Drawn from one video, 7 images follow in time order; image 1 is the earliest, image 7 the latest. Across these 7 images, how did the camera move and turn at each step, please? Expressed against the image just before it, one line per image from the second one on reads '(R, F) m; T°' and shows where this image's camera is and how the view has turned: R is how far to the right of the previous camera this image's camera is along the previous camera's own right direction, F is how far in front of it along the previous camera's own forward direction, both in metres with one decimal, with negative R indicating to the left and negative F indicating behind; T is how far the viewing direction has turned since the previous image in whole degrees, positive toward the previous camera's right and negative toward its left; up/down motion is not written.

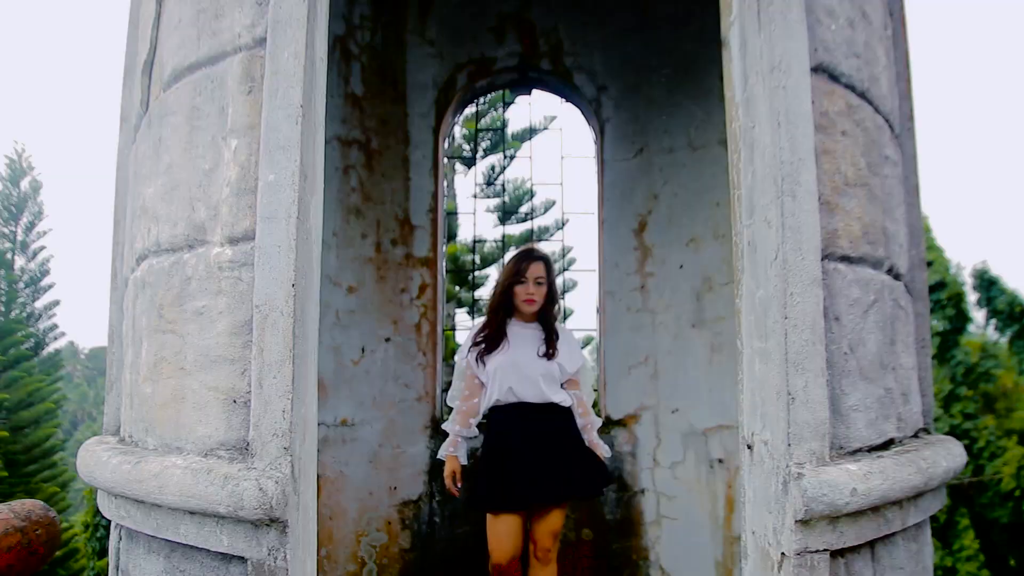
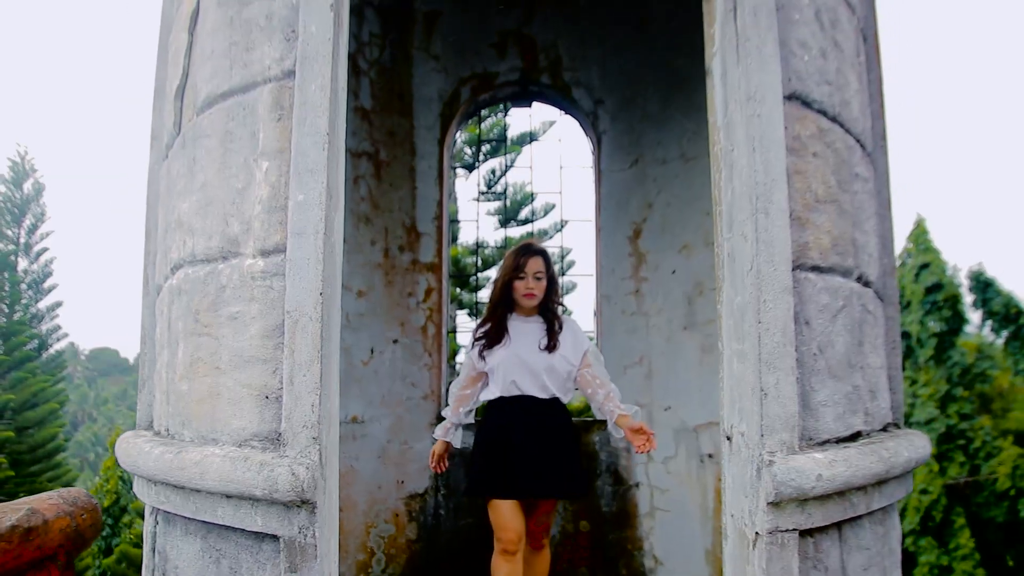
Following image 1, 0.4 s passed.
(0.0, -0.2) m; 0°
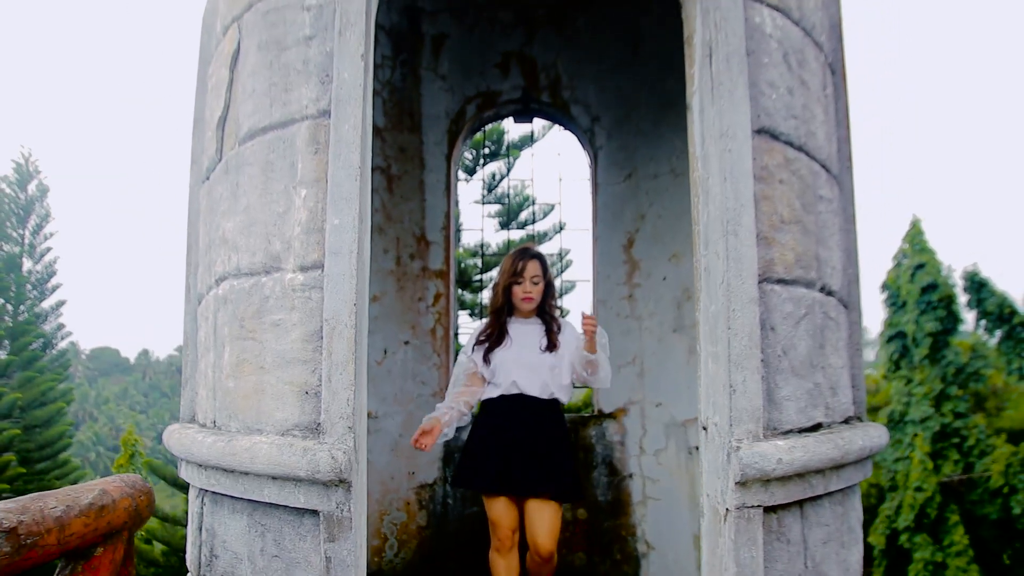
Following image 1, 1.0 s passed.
(0.0, -0.3) m; 0°
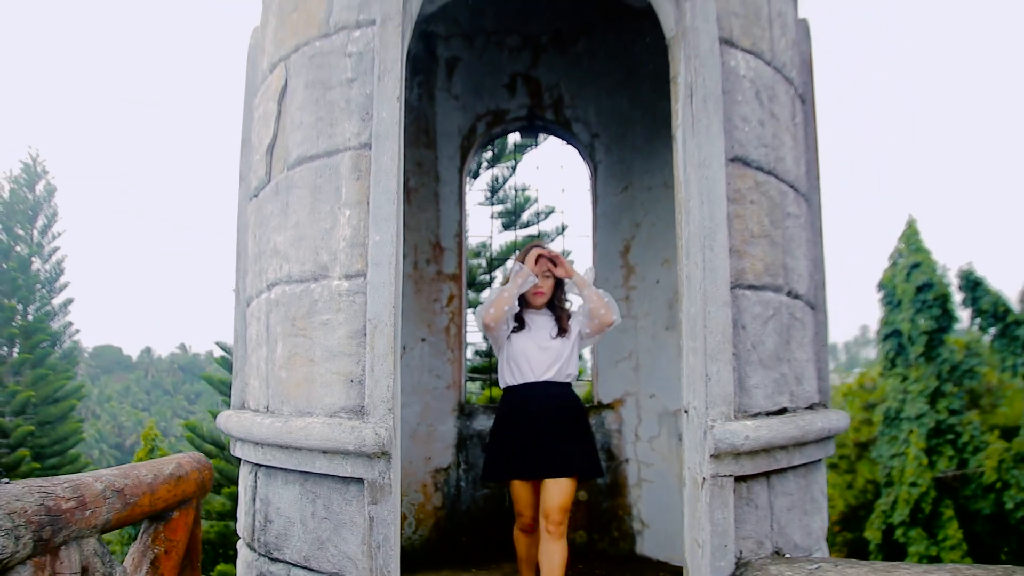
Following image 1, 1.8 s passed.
(0.0, -0.4) m; 0°
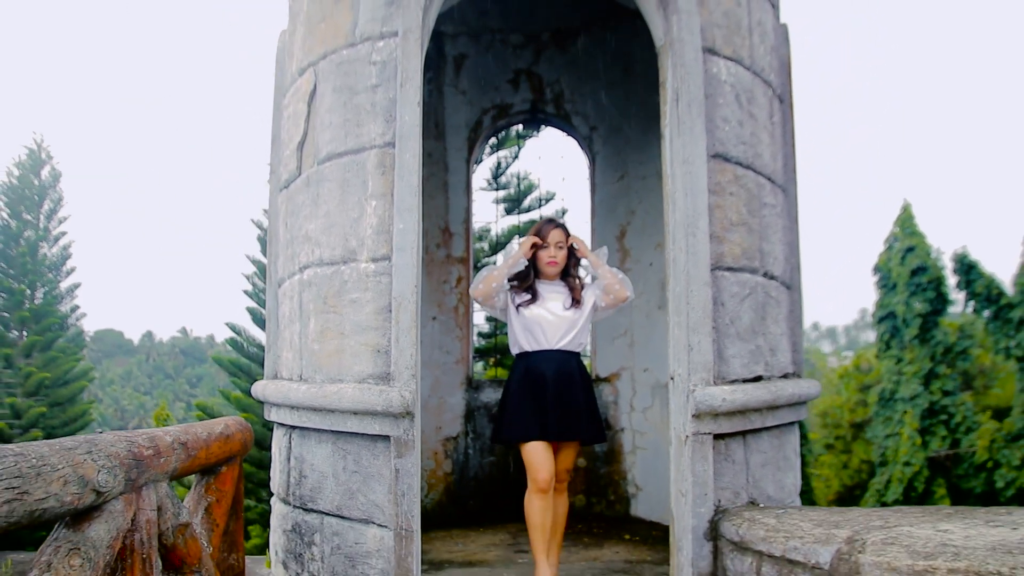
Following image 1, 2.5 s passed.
(0.0, -0.3) m; 0°
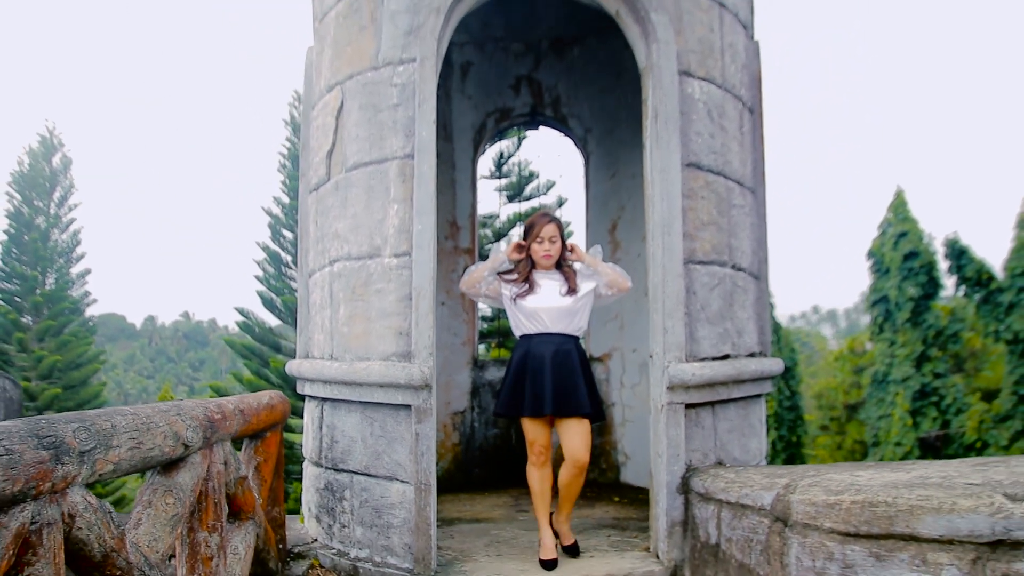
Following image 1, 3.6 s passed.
(0.0, -0.5) m; 0°
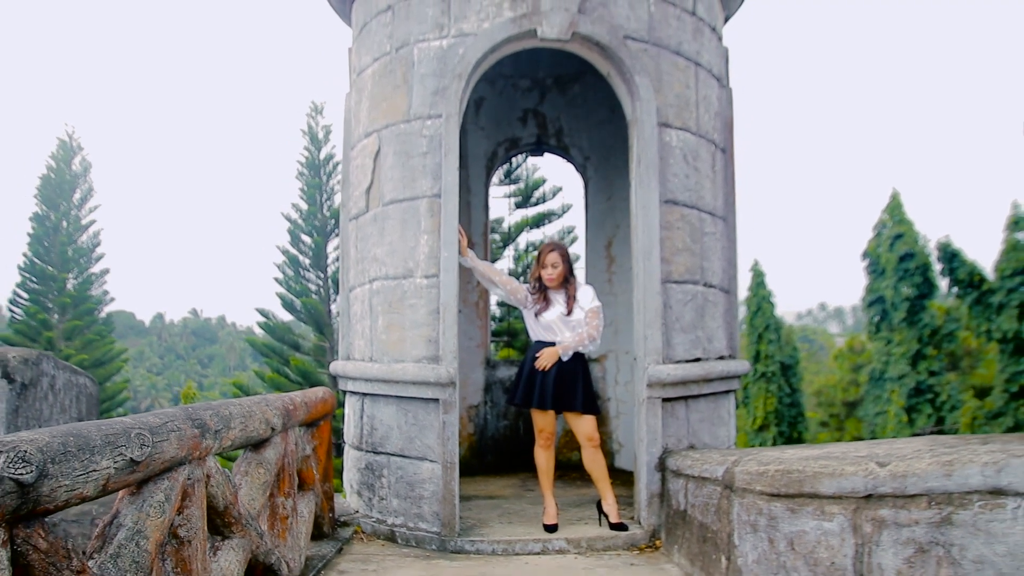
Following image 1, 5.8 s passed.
(0.0, -0.7) m; 0°
